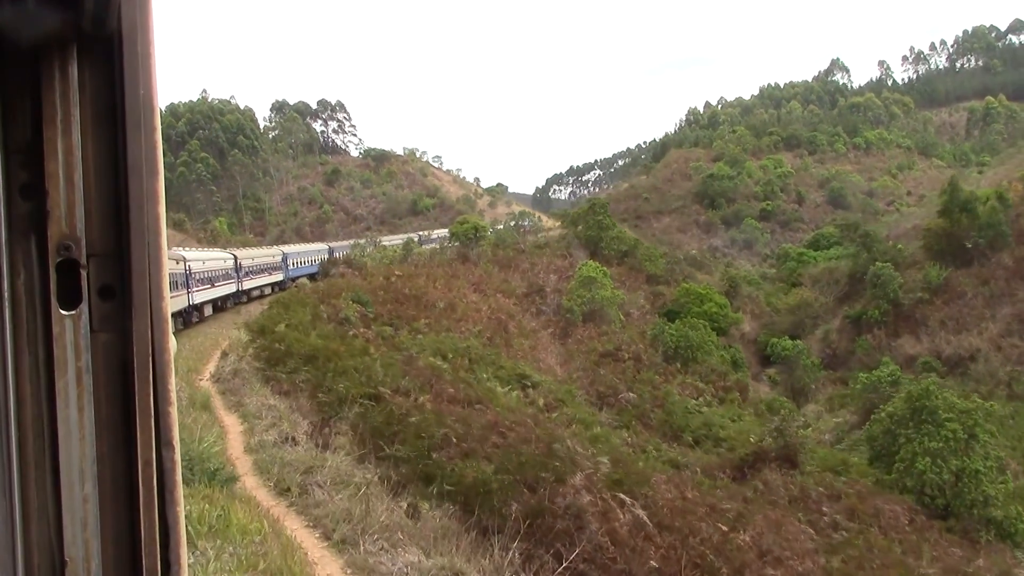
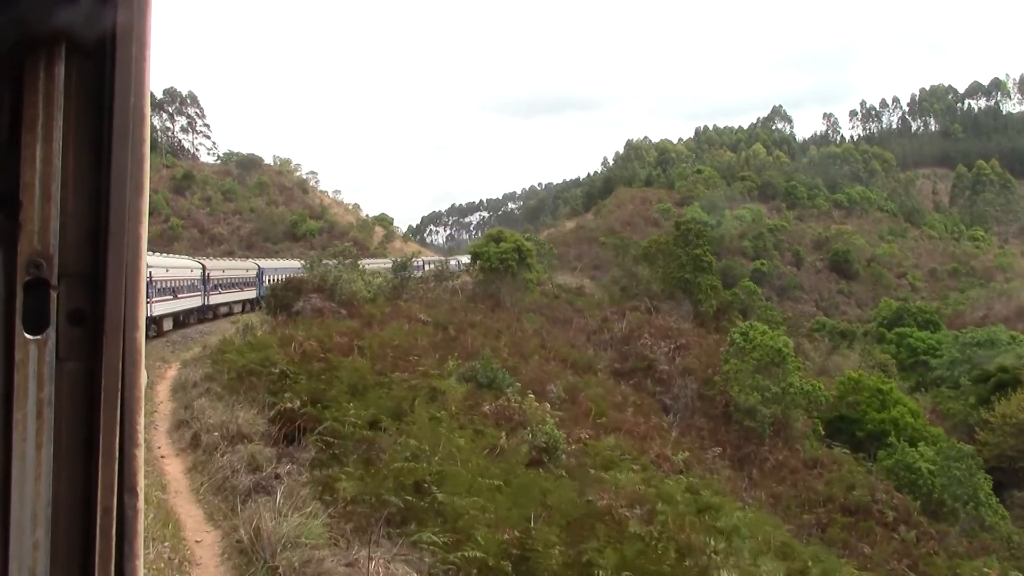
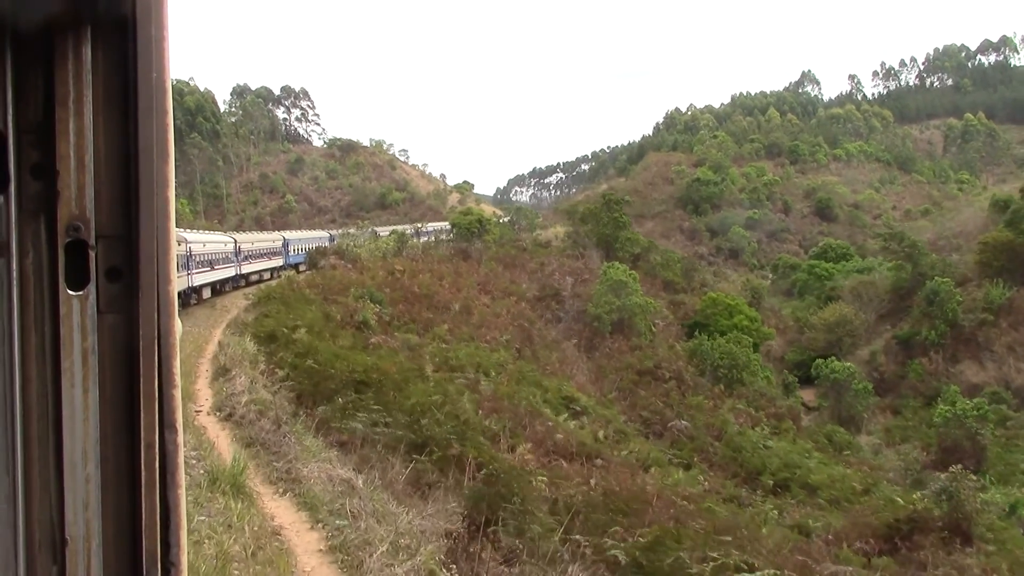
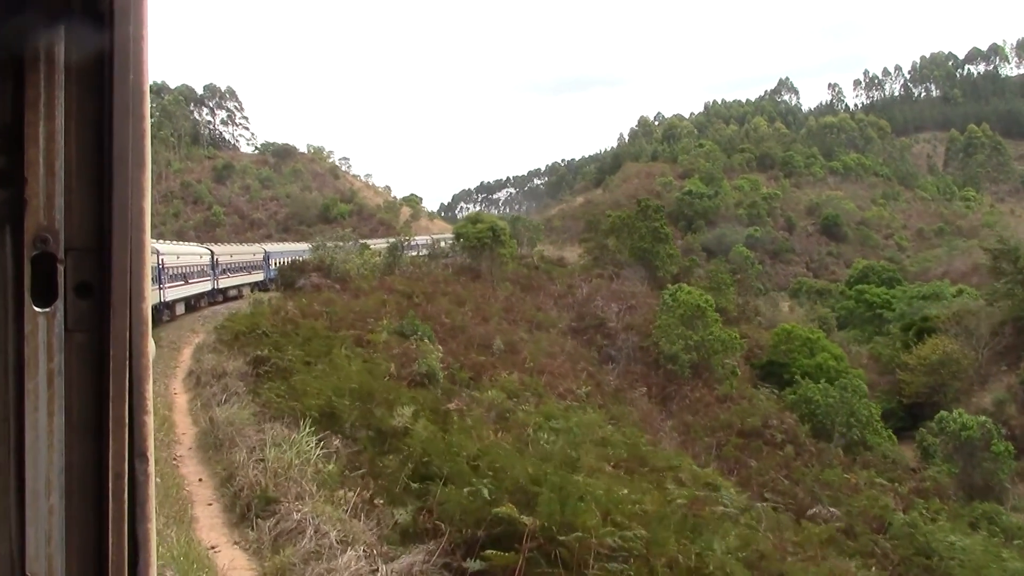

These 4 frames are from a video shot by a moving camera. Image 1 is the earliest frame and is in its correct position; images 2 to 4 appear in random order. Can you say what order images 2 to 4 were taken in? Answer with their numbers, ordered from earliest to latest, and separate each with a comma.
3, 4, 2
